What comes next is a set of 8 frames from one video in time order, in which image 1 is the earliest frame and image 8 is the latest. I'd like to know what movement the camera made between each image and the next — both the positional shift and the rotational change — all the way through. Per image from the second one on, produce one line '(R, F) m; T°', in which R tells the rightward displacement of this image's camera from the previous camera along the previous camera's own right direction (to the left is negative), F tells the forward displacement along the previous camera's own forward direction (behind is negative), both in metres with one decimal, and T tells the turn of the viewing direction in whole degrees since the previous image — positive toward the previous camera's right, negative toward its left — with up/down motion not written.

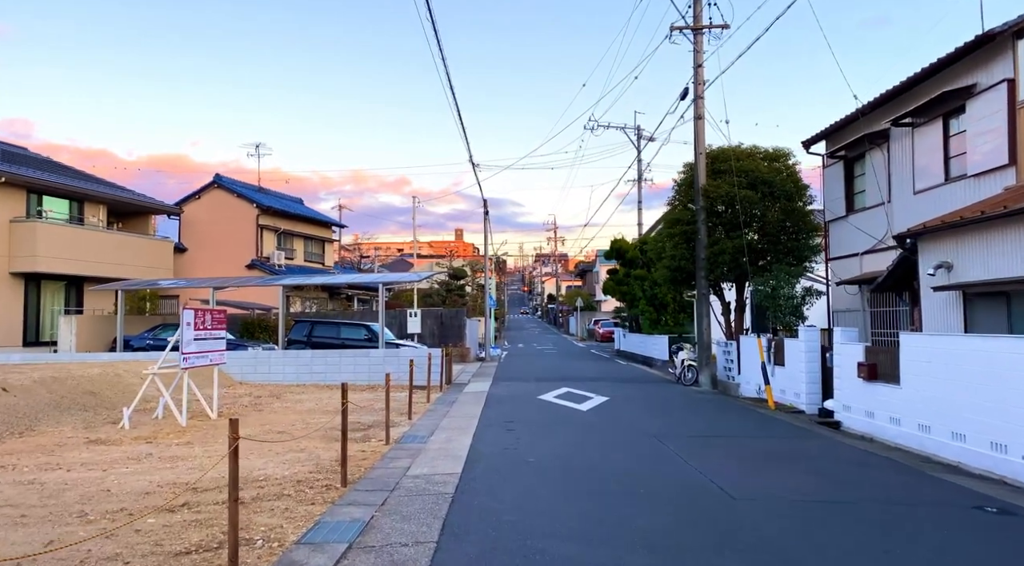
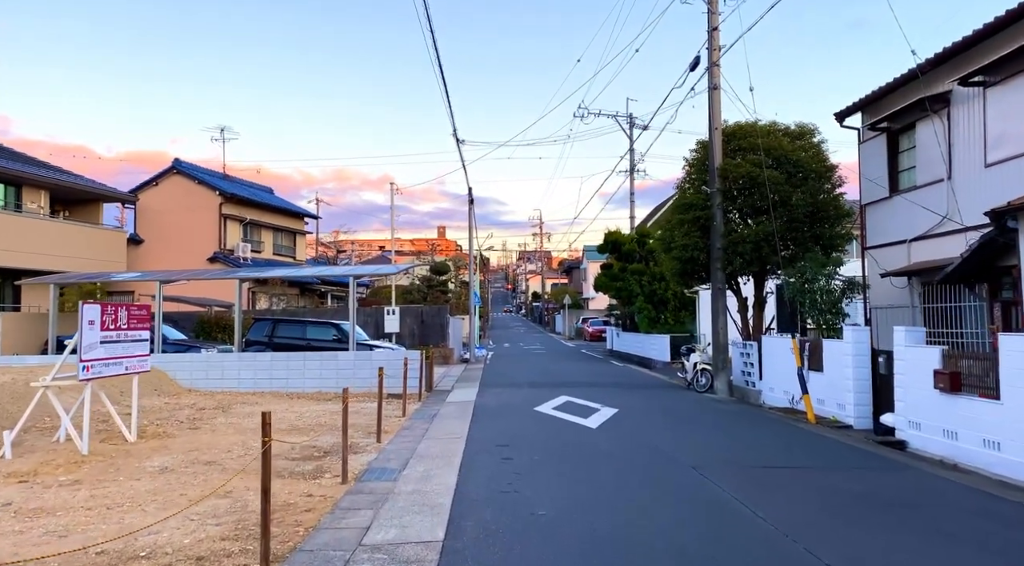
(-0.2, +2.5) m; +1°
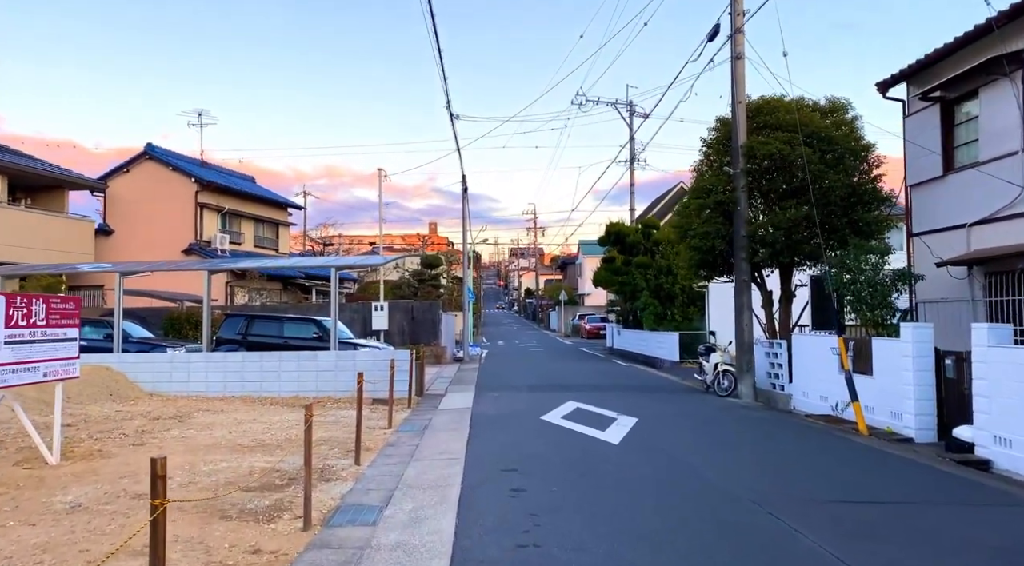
(-0.2, +1.9) m; +1°
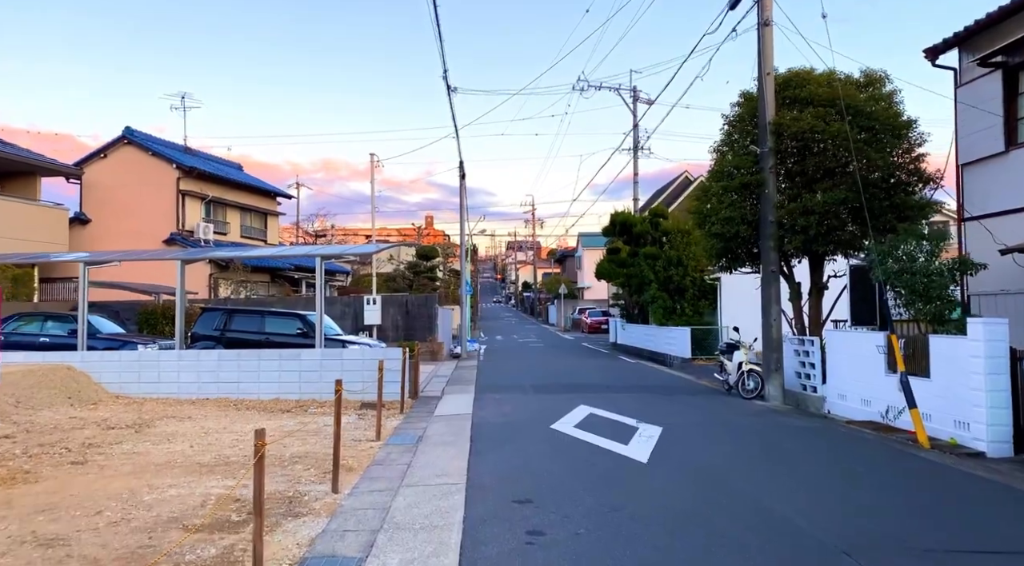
(-0.2, +1.5) m; 0°
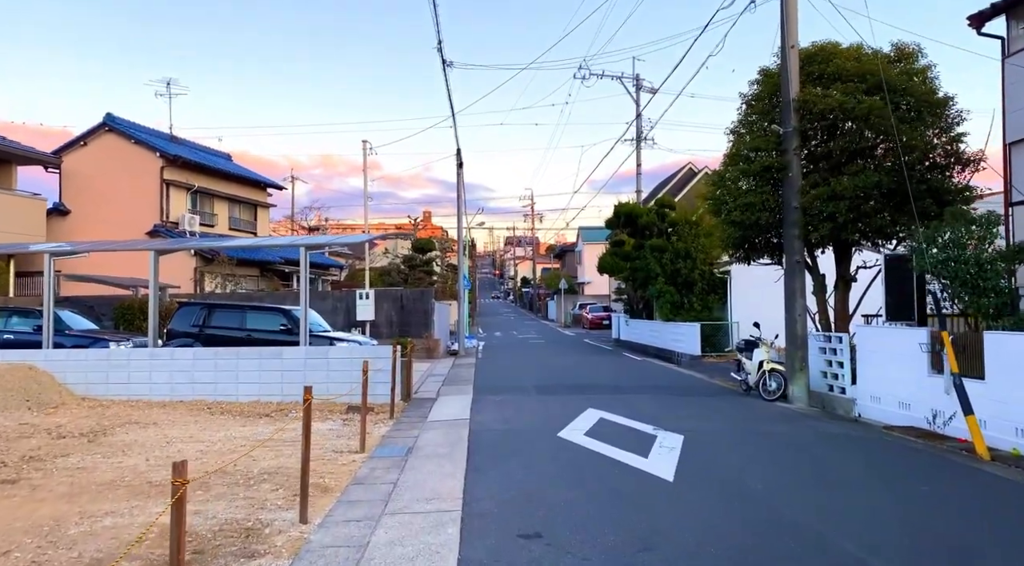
(-0.1, +1.2) m; 0°
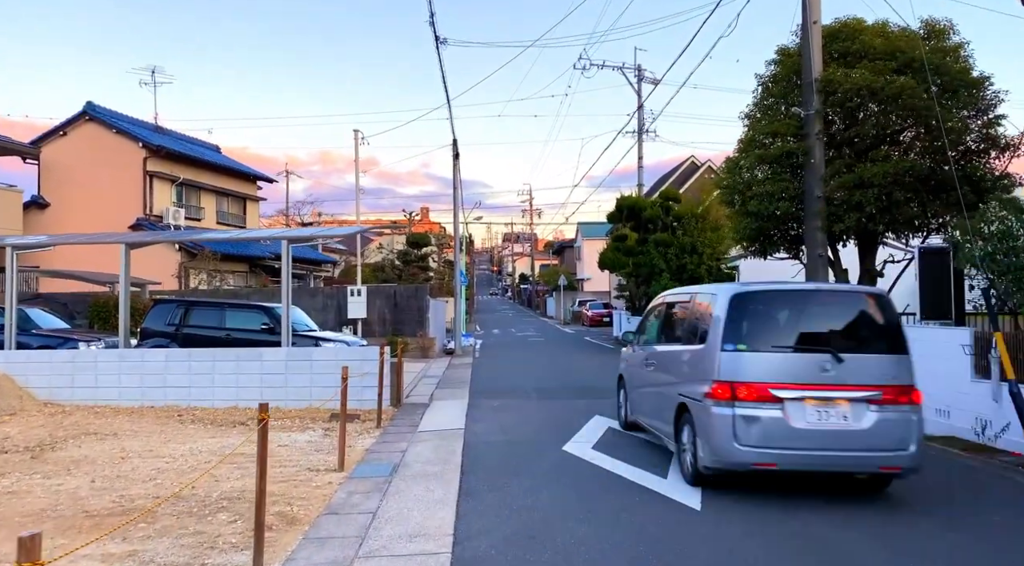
(0.0, +1.0) m; 0°
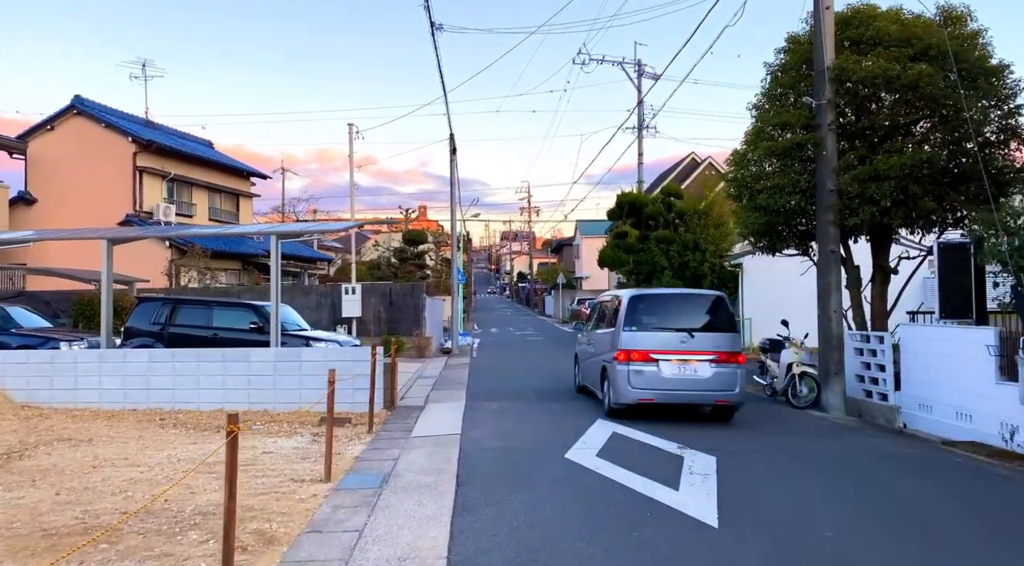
(0.0, +0.5) m; 0°
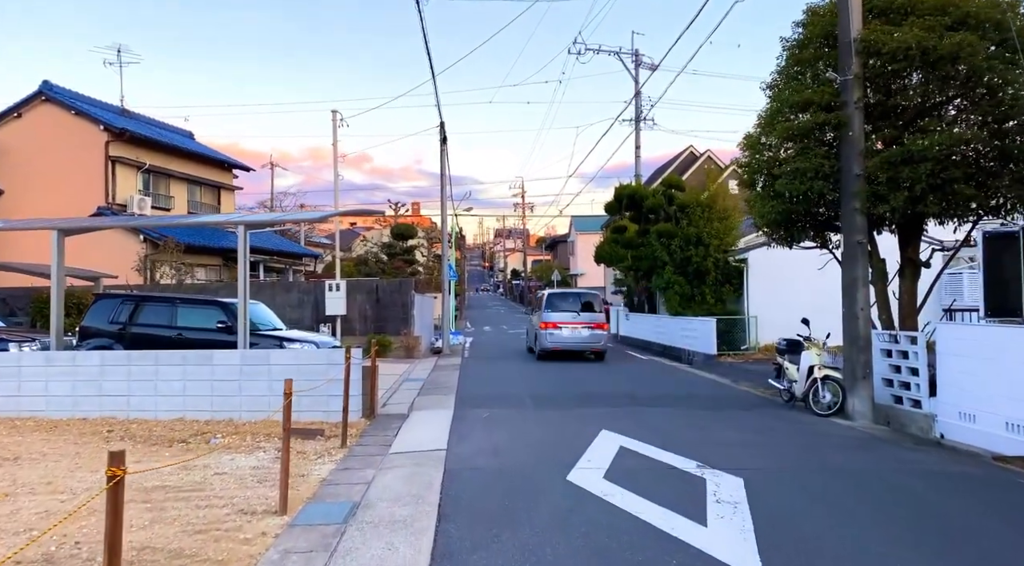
(0.0, +1.2) m; +1°
